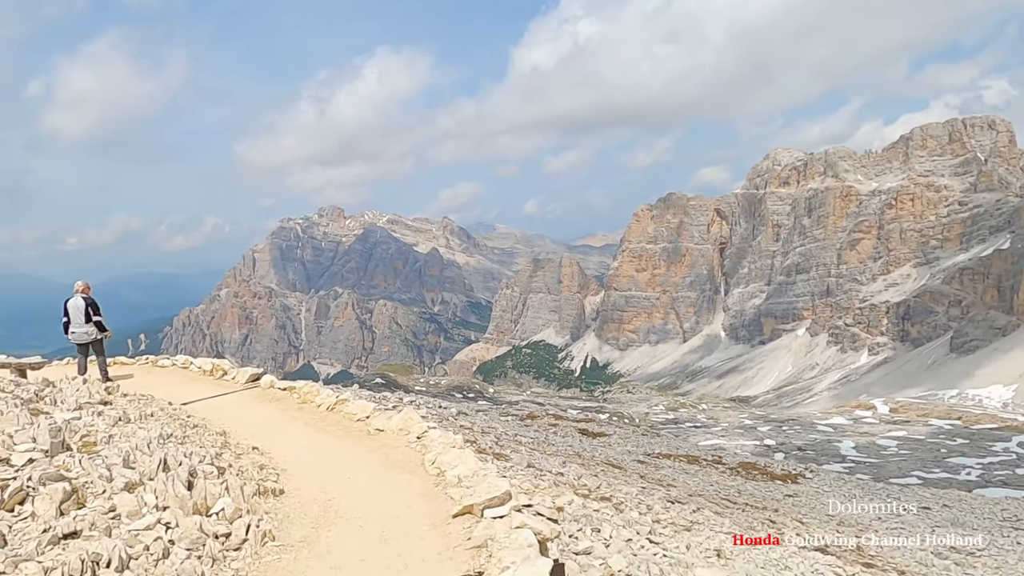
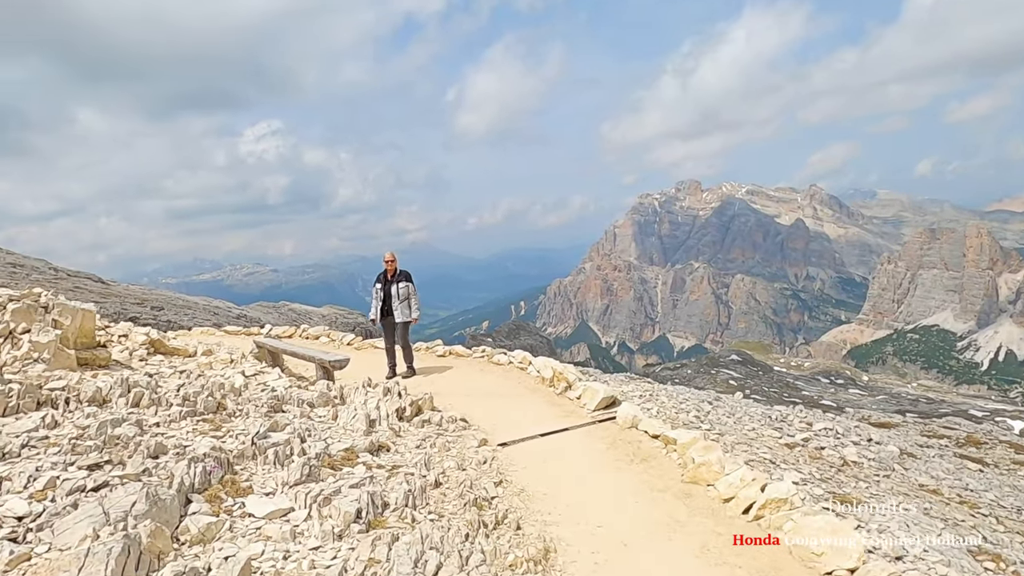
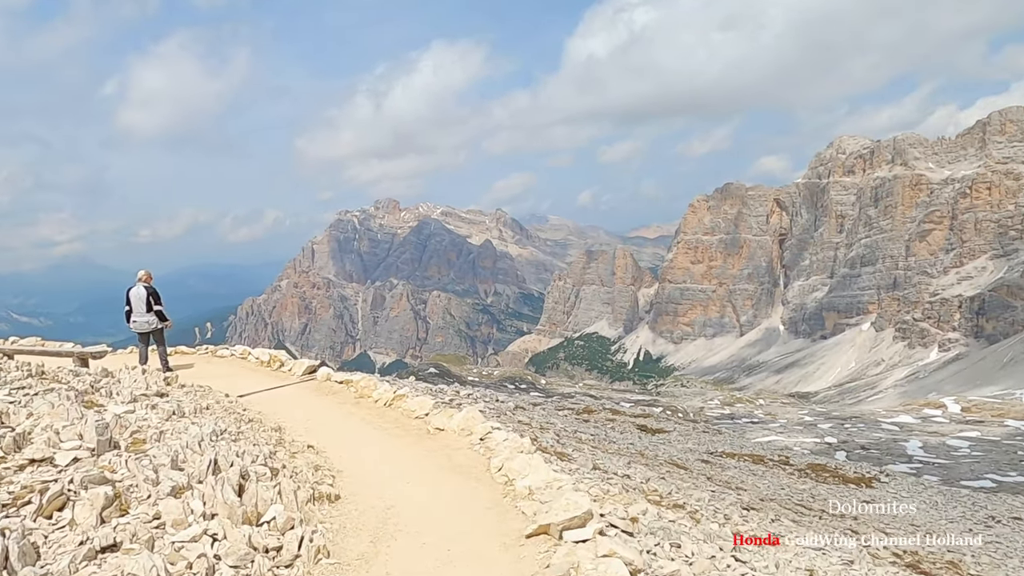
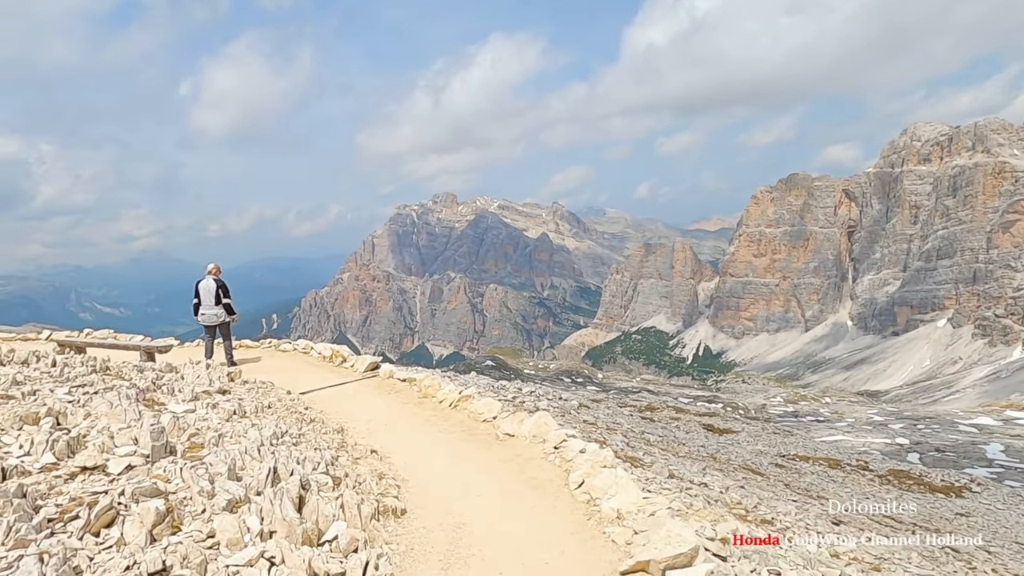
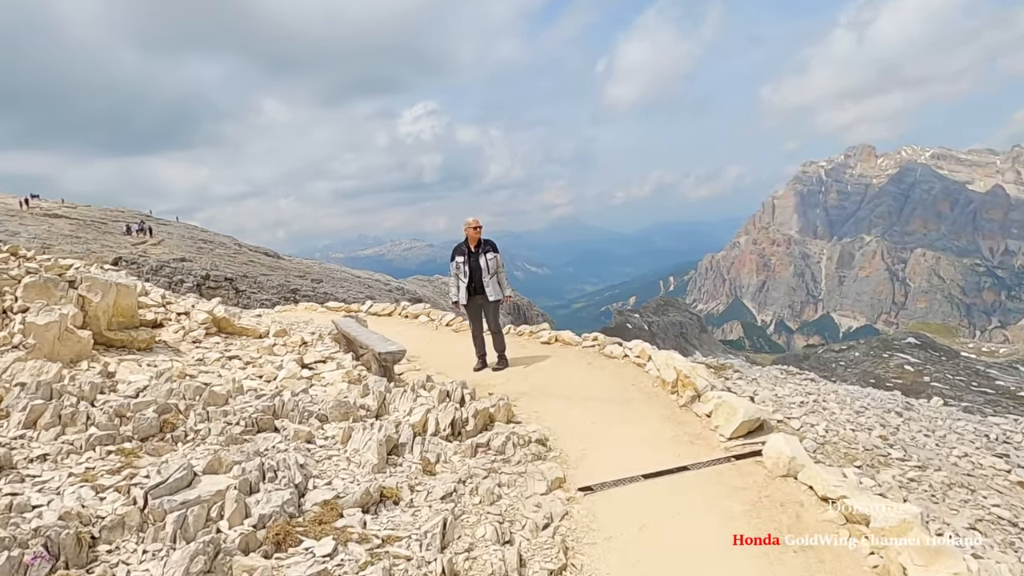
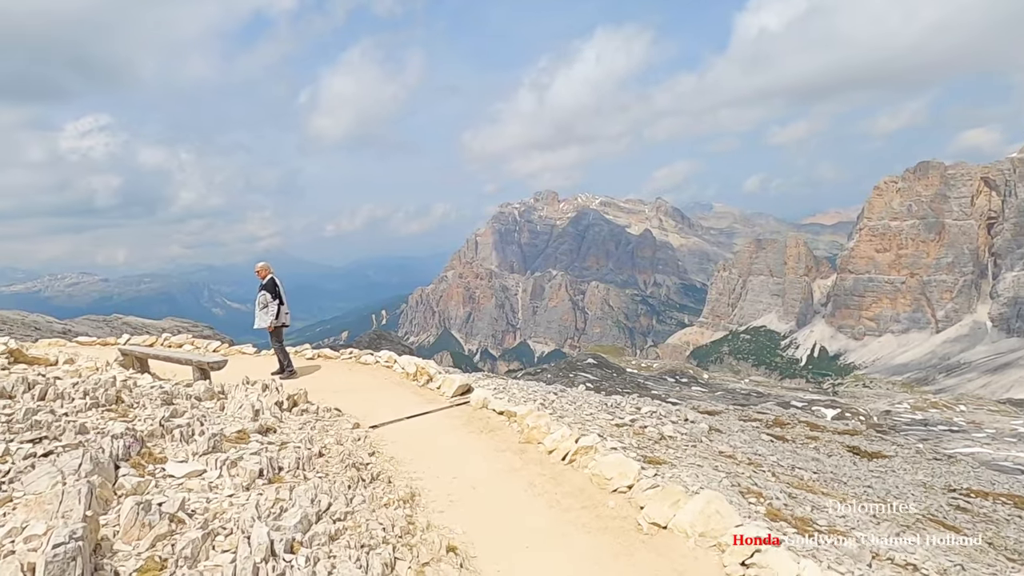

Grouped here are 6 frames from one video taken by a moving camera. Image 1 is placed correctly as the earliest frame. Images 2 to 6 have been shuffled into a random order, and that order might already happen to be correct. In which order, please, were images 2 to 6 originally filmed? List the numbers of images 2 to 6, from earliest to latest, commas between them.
3, 4, 6, 2, 5
